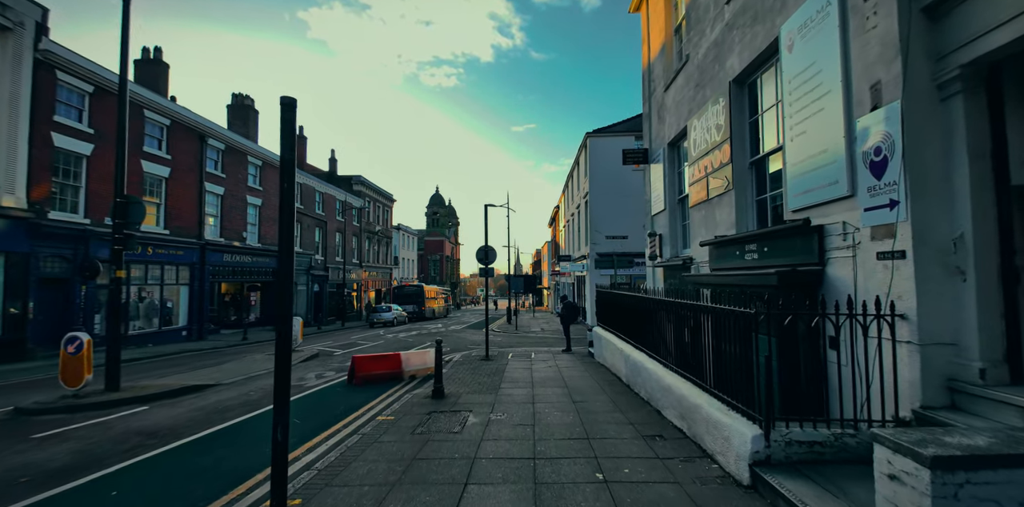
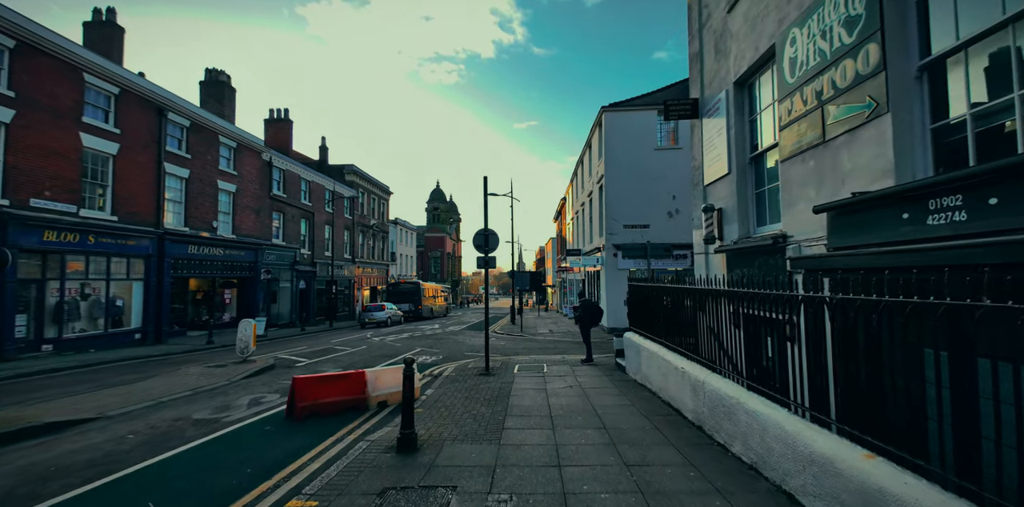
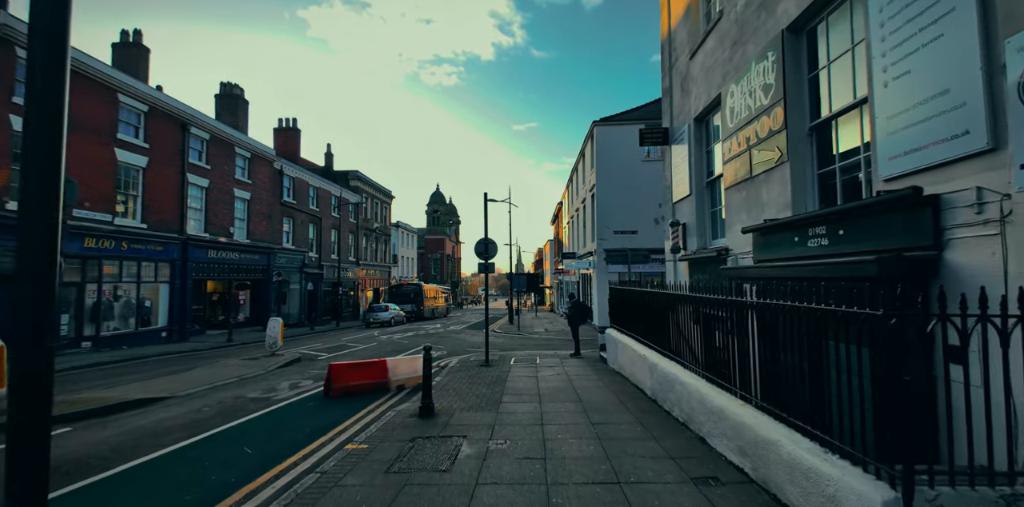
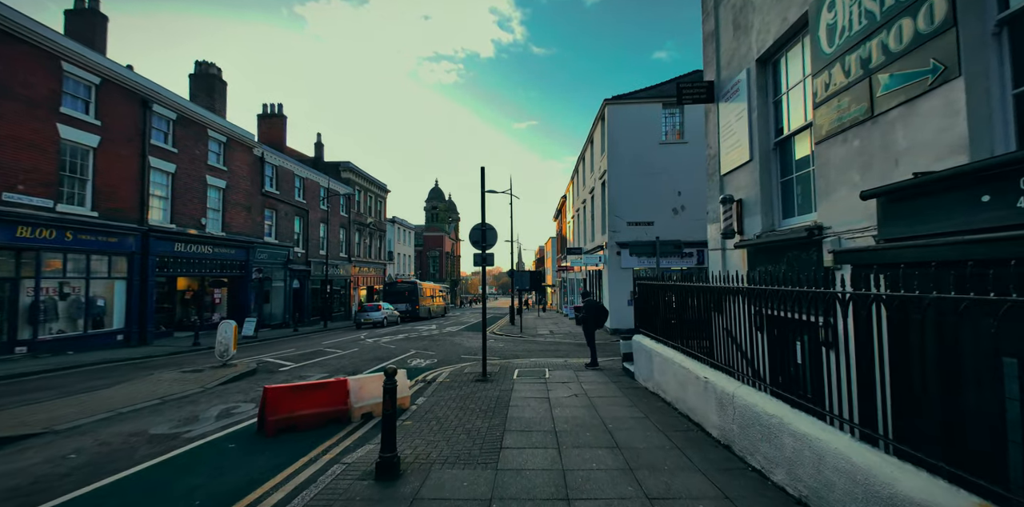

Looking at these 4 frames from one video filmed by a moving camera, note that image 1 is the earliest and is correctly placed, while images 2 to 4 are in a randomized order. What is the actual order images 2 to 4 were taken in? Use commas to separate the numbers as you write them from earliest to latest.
3, 2, 4
